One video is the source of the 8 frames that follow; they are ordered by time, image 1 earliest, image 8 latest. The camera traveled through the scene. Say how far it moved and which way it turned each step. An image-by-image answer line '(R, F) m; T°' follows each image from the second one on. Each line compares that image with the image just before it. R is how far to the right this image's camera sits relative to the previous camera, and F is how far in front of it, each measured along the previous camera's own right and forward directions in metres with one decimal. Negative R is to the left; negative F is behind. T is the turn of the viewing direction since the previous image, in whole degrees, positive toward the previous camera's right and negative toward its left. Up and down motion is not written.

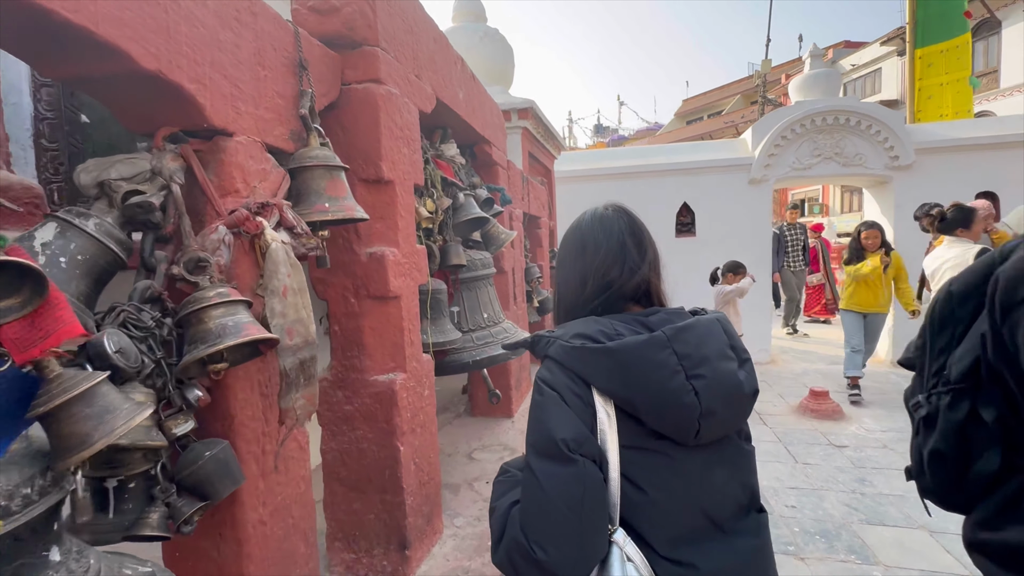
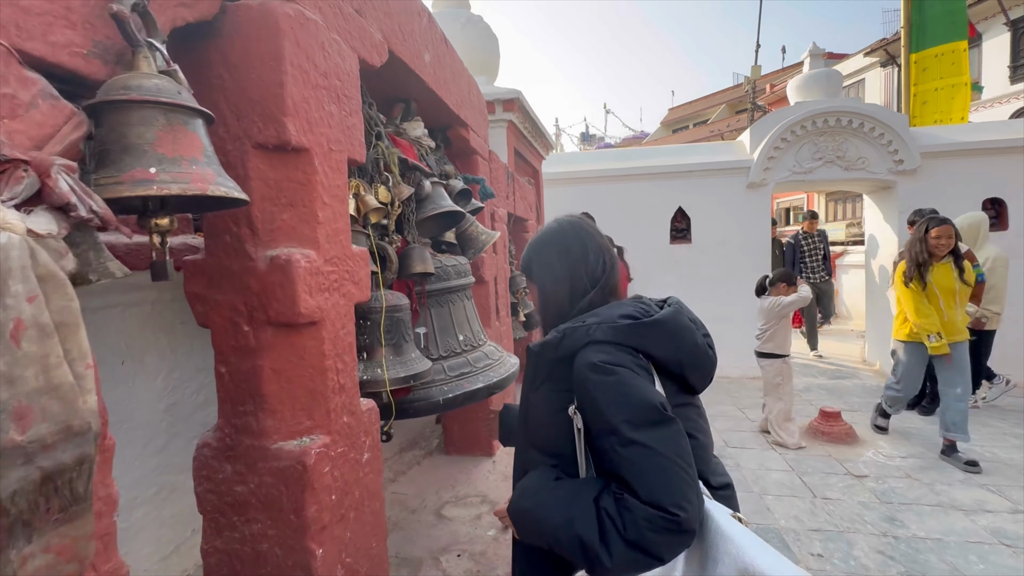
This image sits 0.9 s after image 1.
(0.0, +0.5) m; +2°
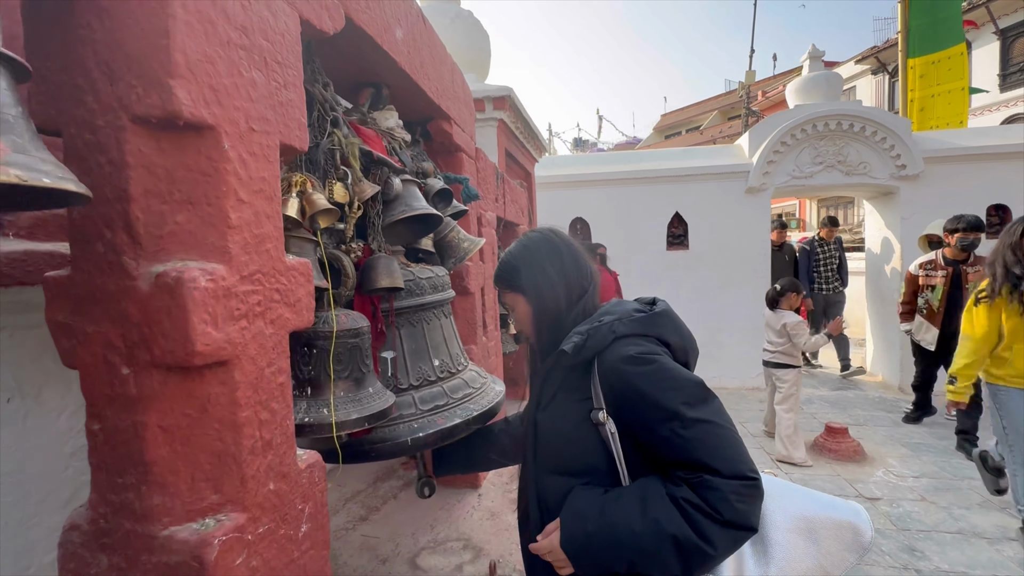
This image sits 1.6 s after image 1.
(0.0, +0.3) m; +1°
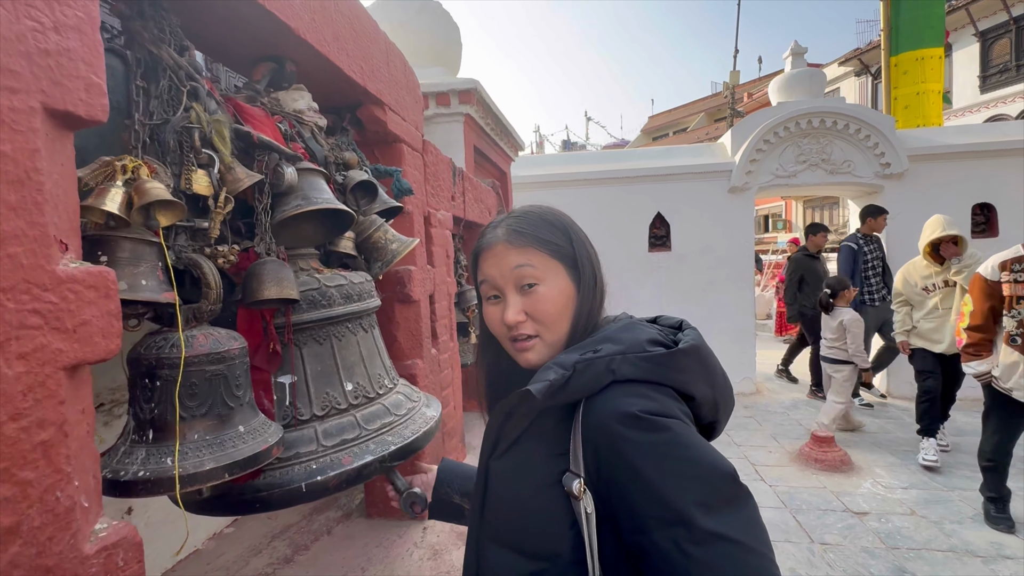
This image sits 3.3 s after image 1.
(+0.2, +0.2) m; +1°
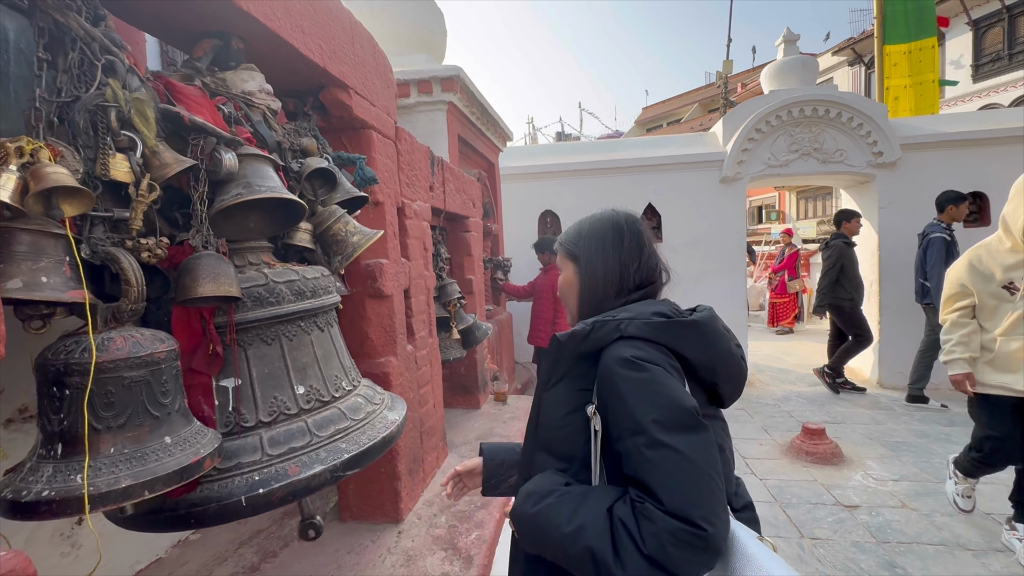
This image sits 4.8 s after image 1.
(+0.1, +0.1) m; +1°
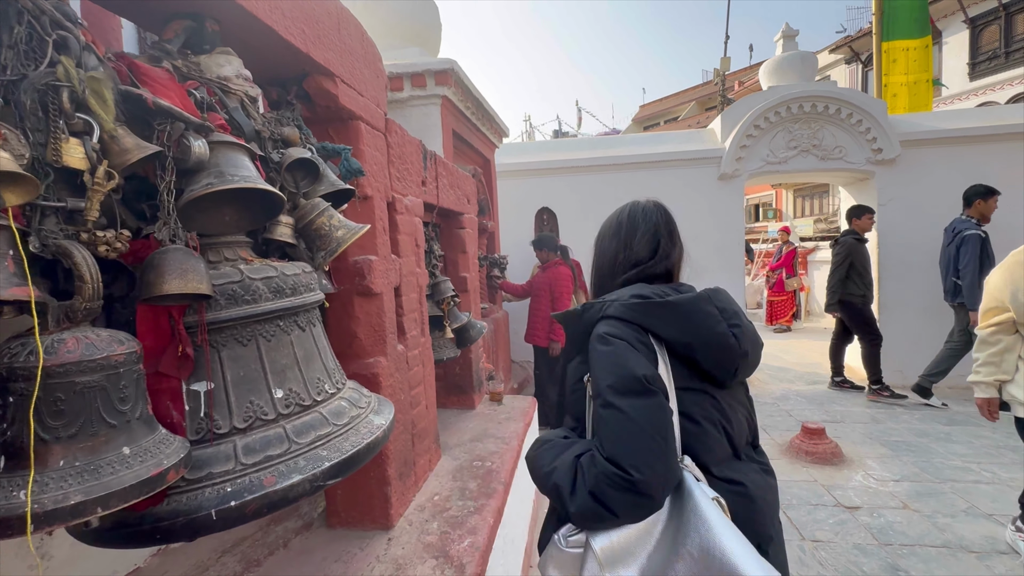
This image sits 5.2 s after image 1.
(0.0, +0.1) m; 0°
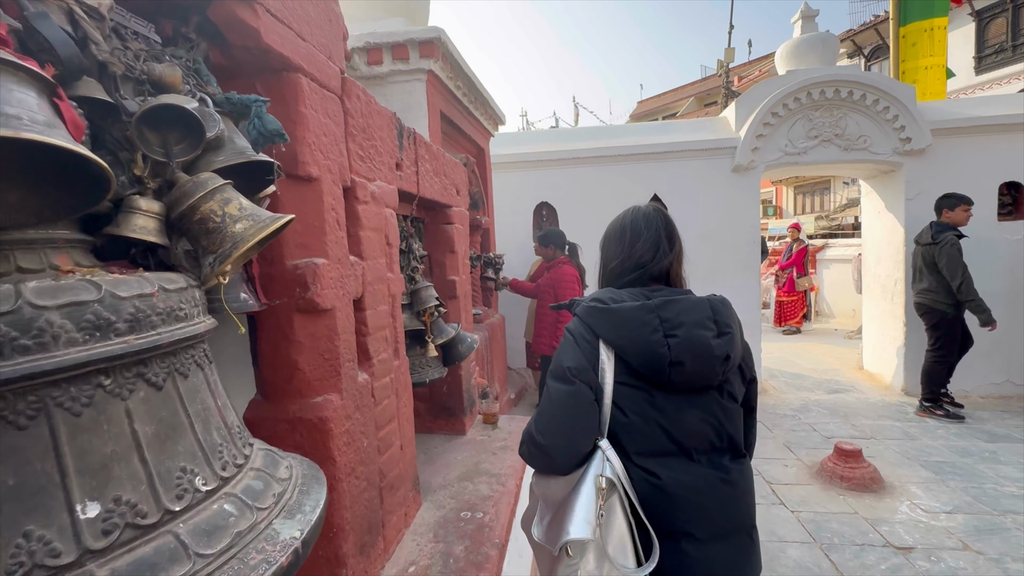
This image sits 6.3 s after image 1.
(0.0, +0.5) m; 0°
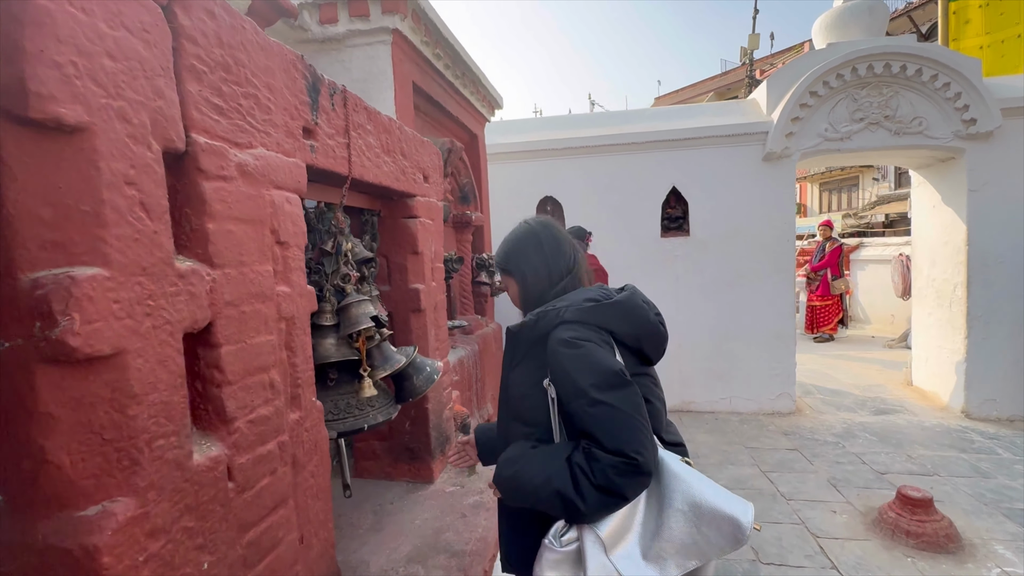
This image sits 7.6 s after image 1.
(+0.2, +0.6) m; -2°
